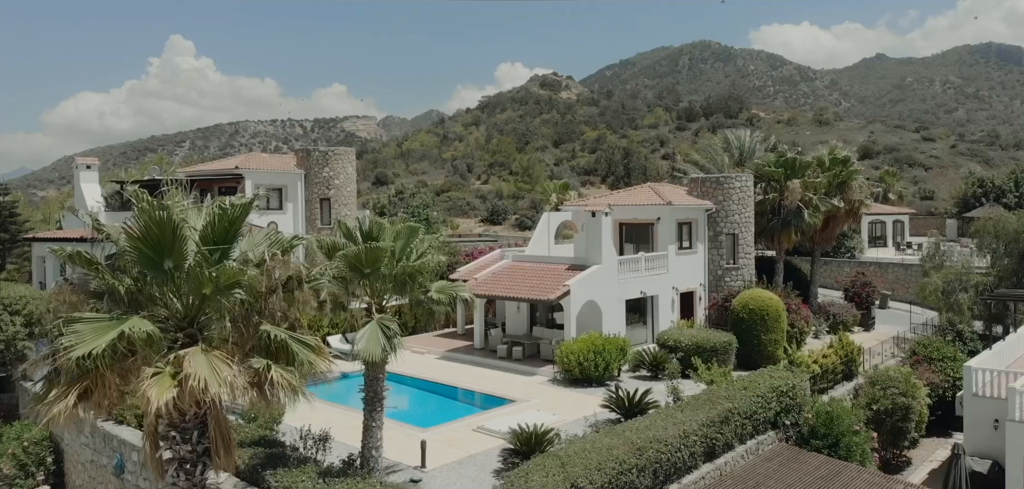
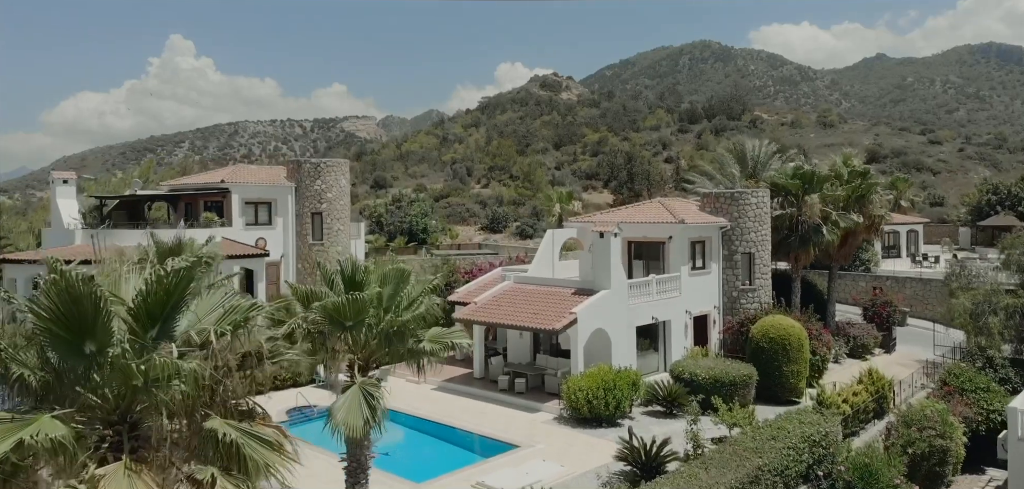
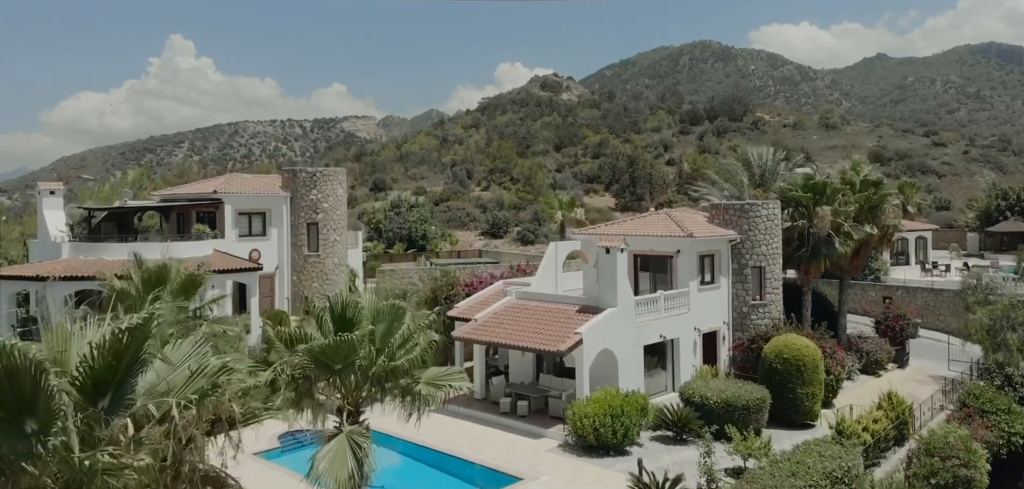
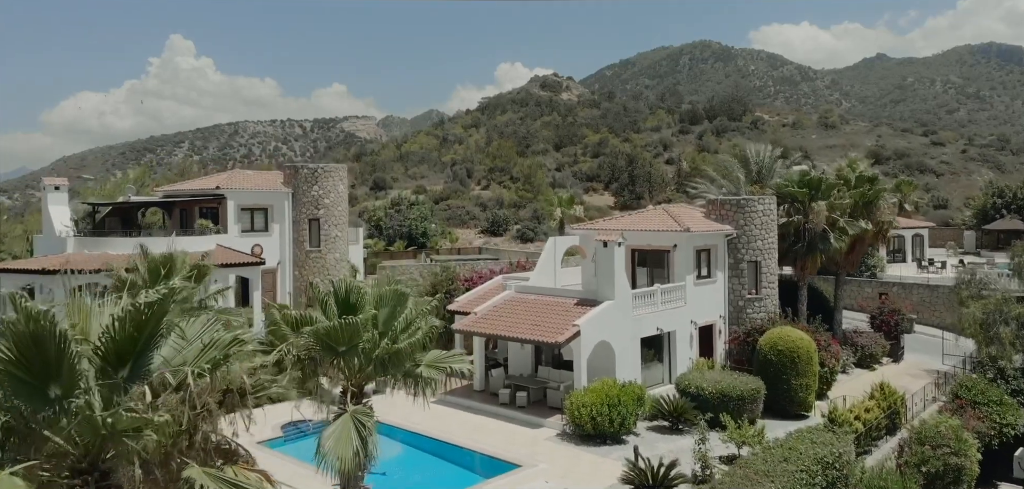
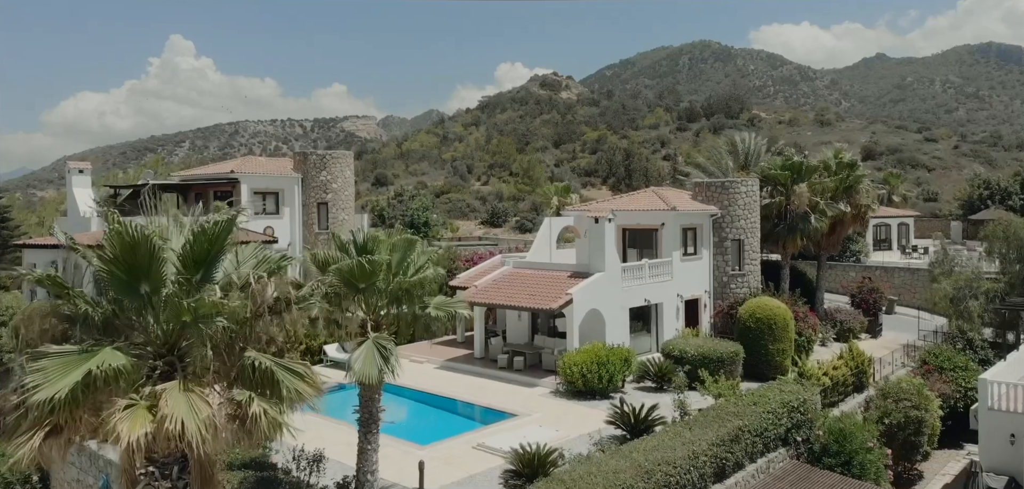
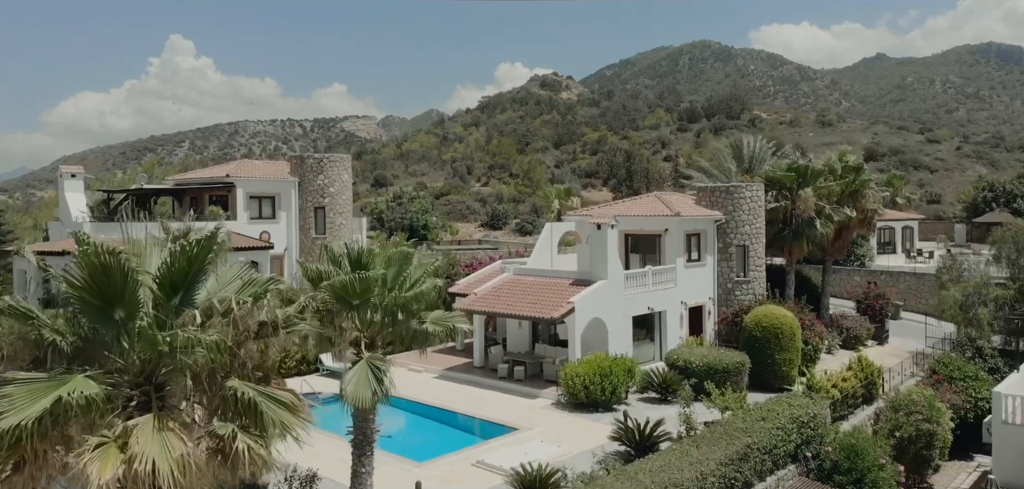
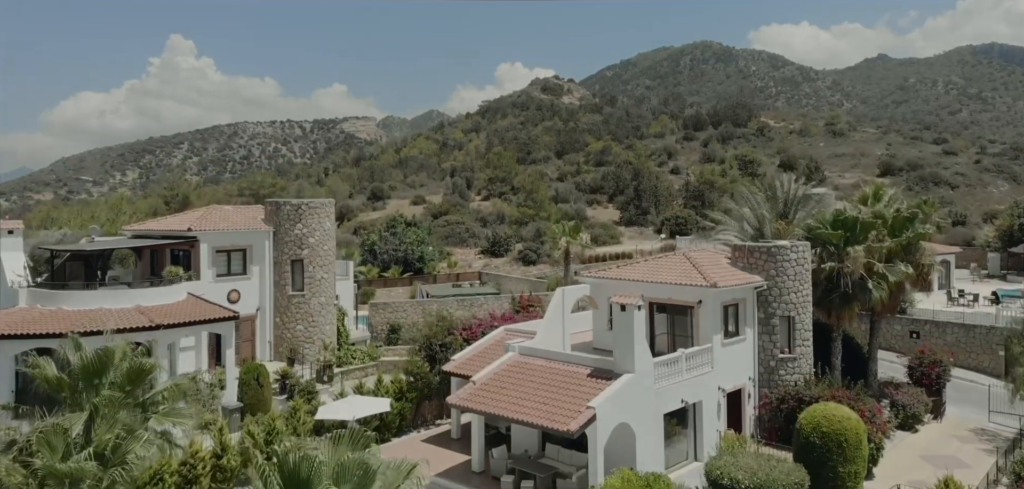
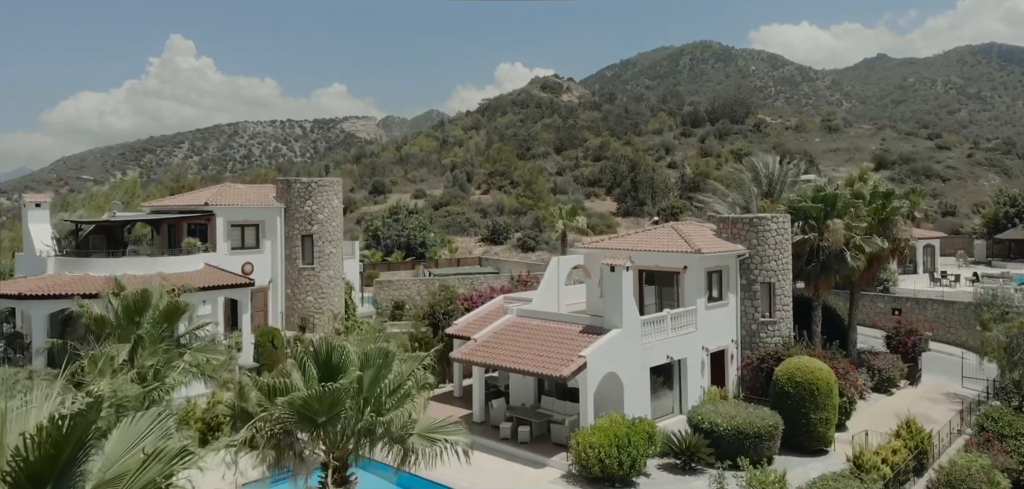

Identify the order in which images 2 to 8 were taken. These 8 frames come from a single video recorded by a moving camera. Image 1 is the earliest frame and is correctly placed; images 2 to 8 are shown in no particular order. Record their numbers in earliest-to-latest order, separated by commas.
5, 6, 2, 4, 3, 8, 7
